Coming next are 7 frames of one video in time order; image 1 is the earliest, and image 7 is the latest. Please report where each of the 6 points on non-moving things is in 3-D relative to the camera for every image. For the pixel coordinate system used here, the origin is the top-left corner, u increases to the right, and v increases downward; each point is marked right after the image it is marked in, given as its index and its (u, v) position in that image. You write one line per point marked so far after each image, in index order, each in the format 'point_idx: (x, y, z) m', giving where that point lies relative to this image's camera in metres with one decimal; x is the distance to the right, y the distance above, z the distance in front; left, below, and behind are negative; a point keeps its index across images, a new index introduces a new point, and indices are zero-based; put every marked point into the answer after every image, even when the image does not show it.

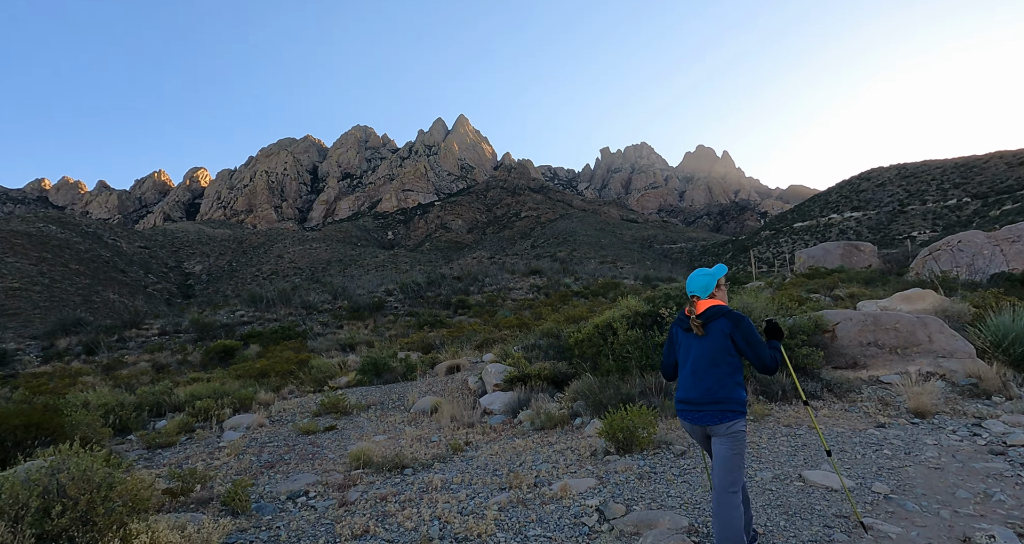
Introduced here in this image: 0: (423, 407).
0: (-1.3, -2.0, +7.9) m
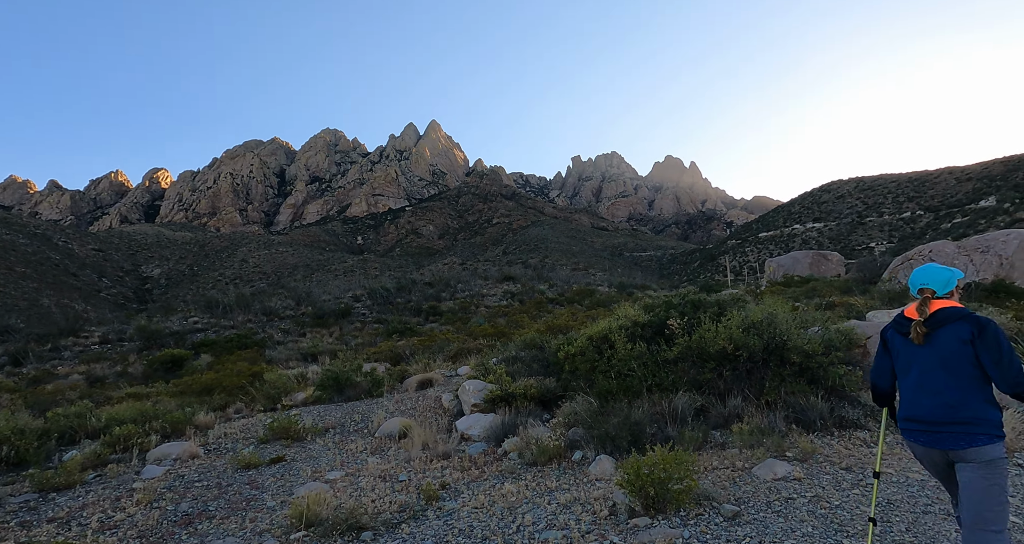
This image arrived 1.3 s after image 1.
0: (-1.6, -2.1, +6.8) m
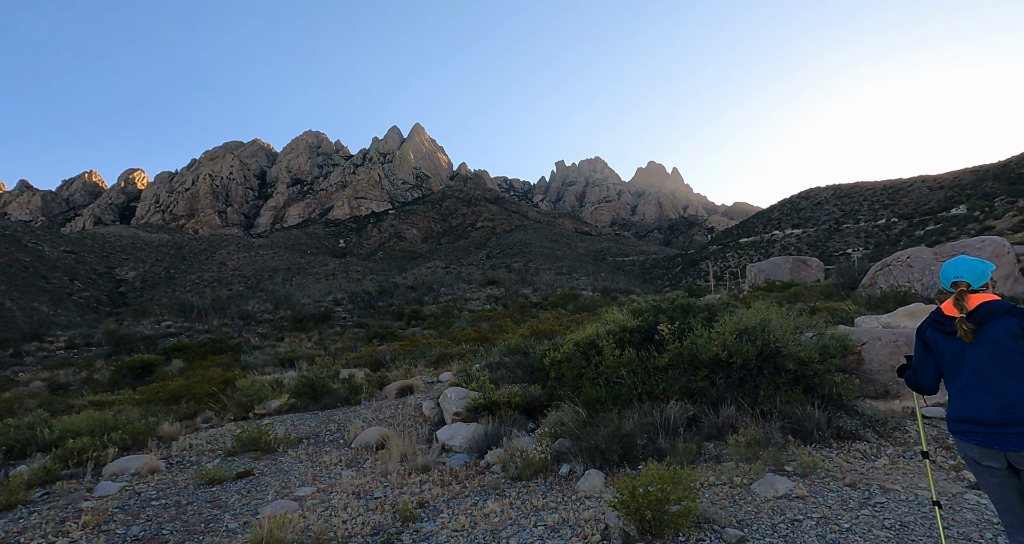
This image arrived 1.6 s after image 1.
0: (-1.8, -2.1, +6.5) m
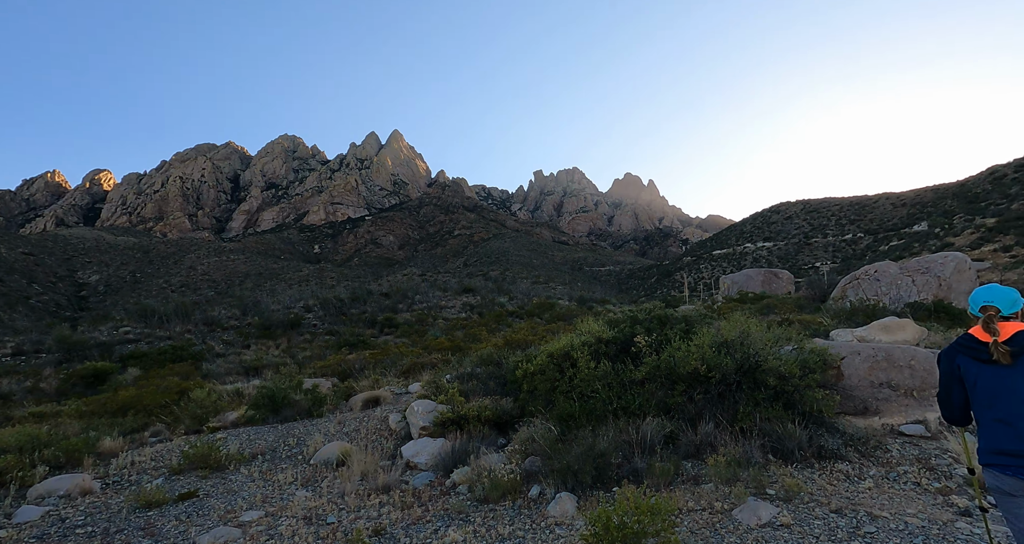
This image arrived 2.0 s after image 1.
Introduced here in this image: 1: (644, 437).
0: (-2.1, -2.2, +6.1) m
1: (+1.2, -1.4, +4.6) m
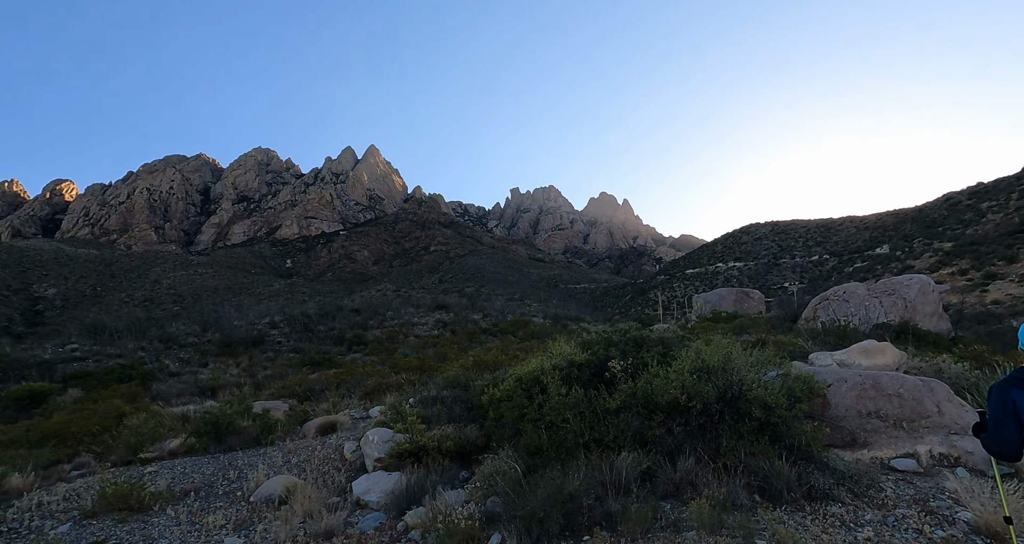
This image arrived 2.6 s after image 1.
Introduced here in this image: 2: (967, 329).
0: (-2.5, -2.3, +5.4) m
1: (+0.8, -1.6, +4.1) m
2: (+14.0, -1.8, +16.3) m
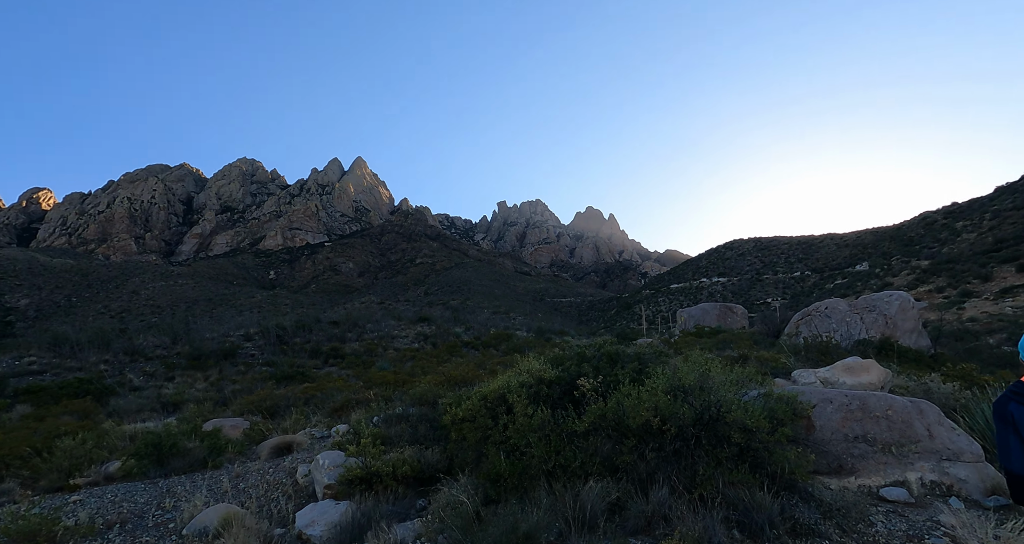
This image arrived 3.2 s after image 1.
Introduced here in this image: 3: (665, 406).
0: (-2.9, -2.4, +4.9) m
1: (+0.5, -1.7, +3.7) m
2: (+13.4, -2.3, +16.2) m
3: (+1.2, -1.1, +4.2) m
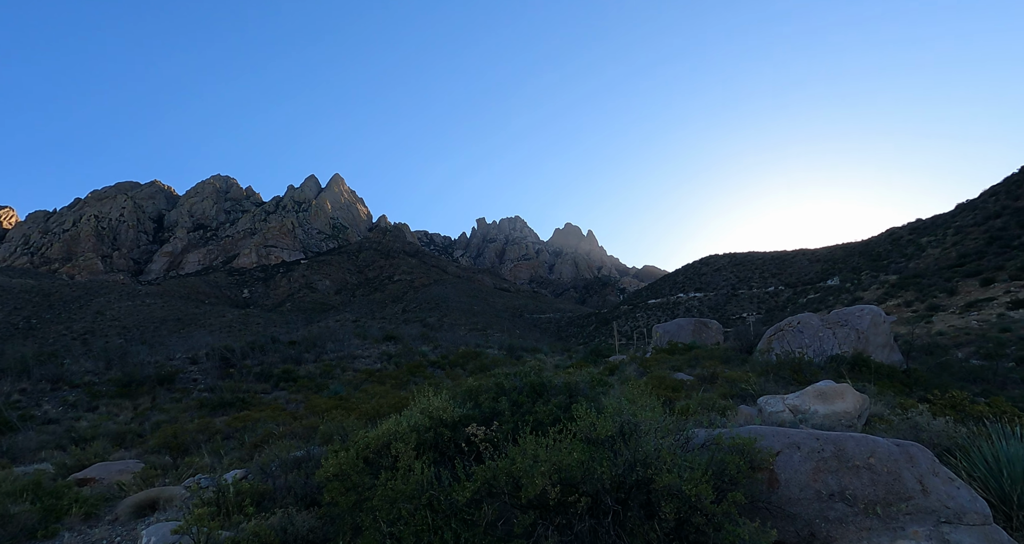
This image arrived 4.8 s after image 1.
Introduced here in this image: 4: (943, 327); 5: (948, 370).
0: (-3.8, -2.5, +3.6) m
1: (-0.3, -1.7, +2.5) m
2: (+12.1, -2.6, +15.5) m
3: (+0.4, -1.1, +3.0) m
4: (+15.3, -1.9, +18.5) m
5: (+11.3, -2.6, +13.5) m
